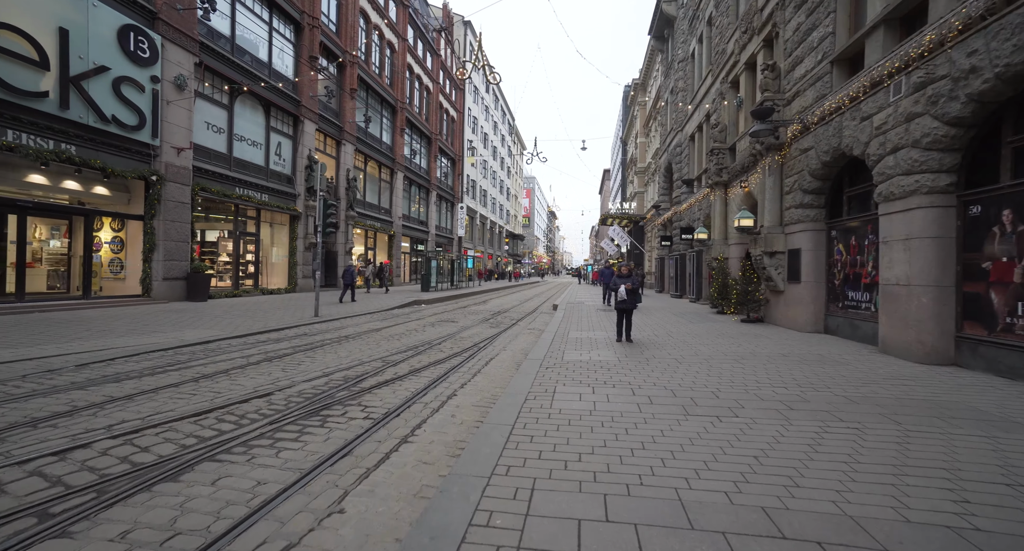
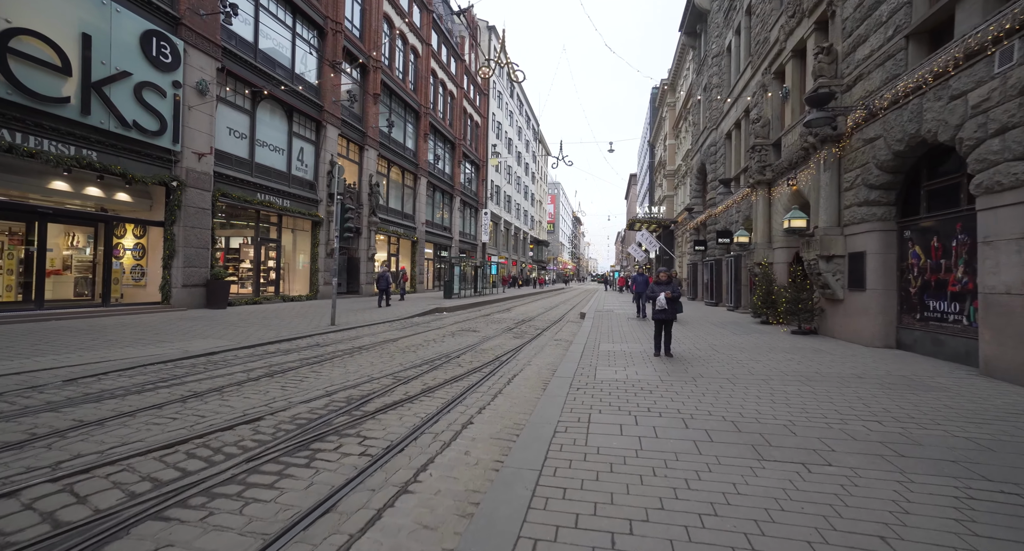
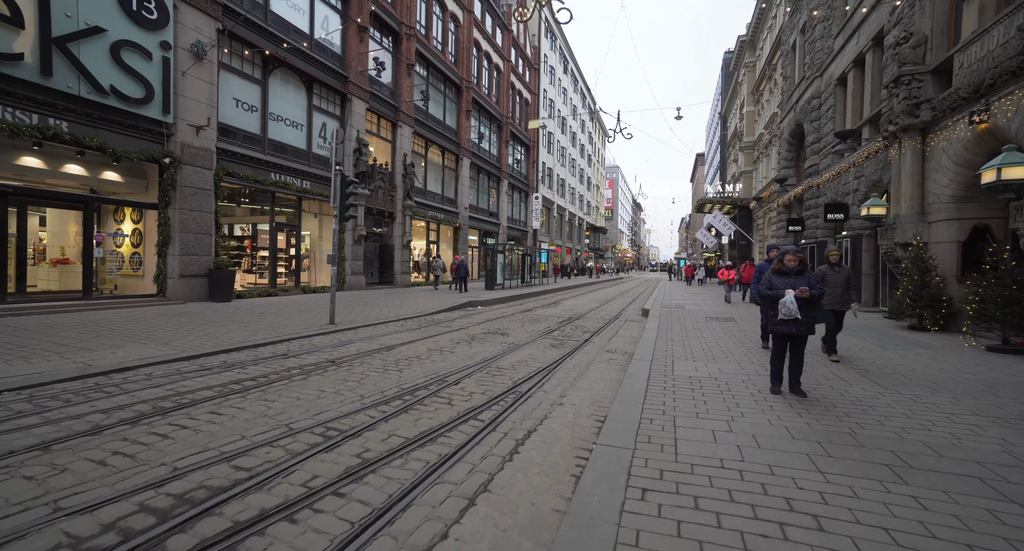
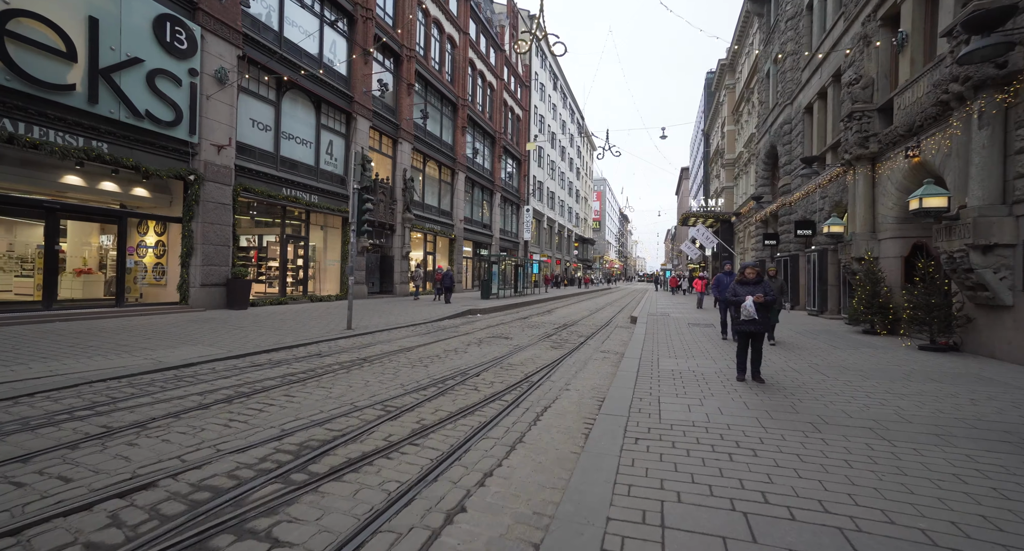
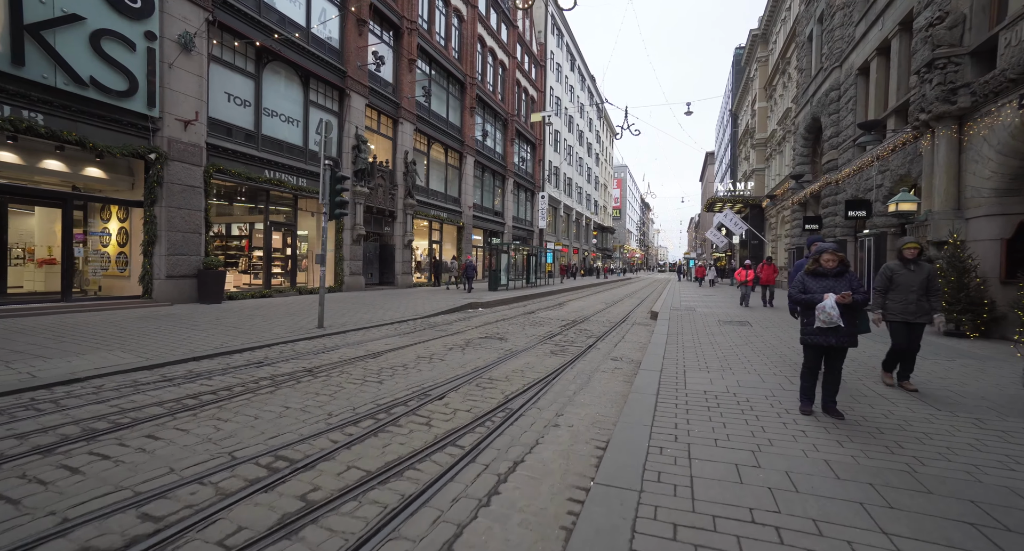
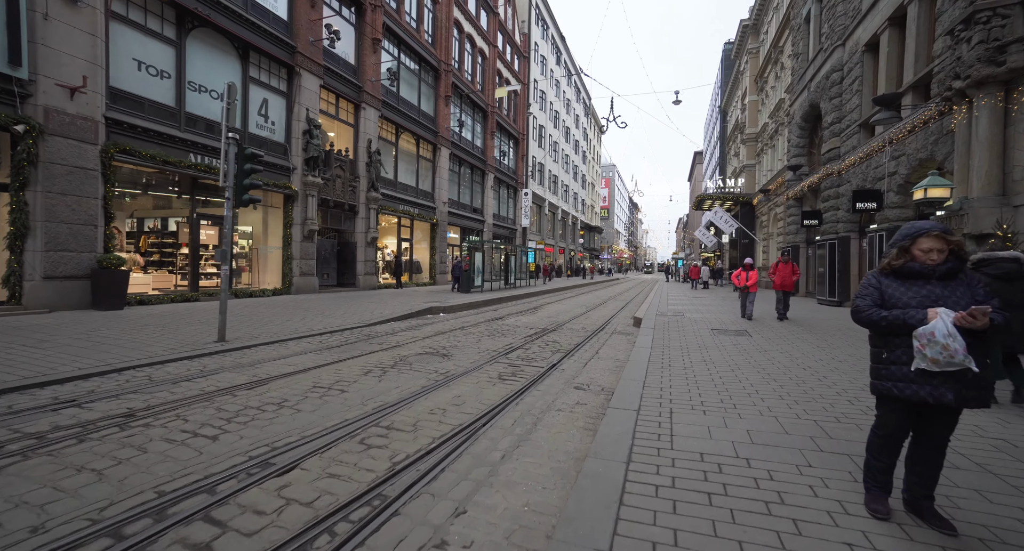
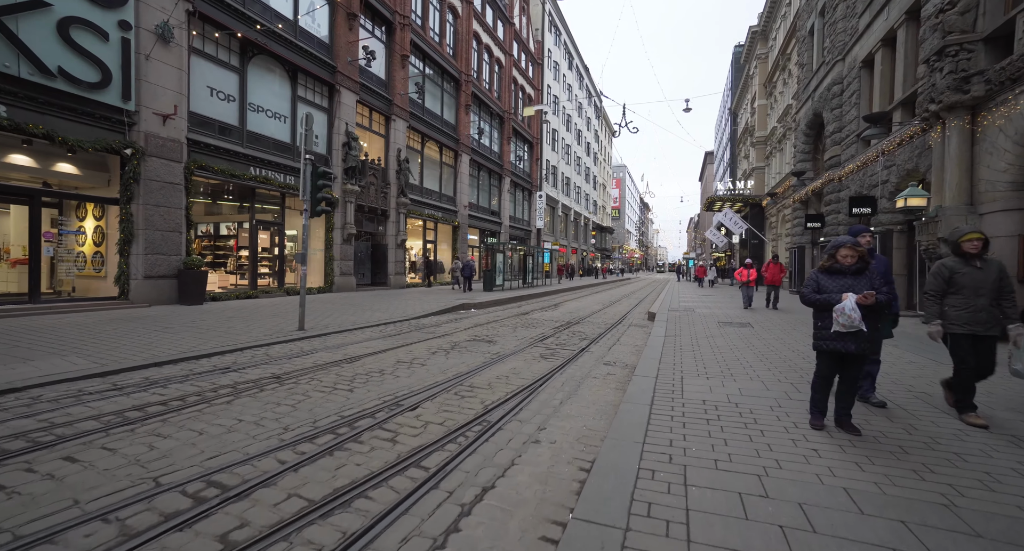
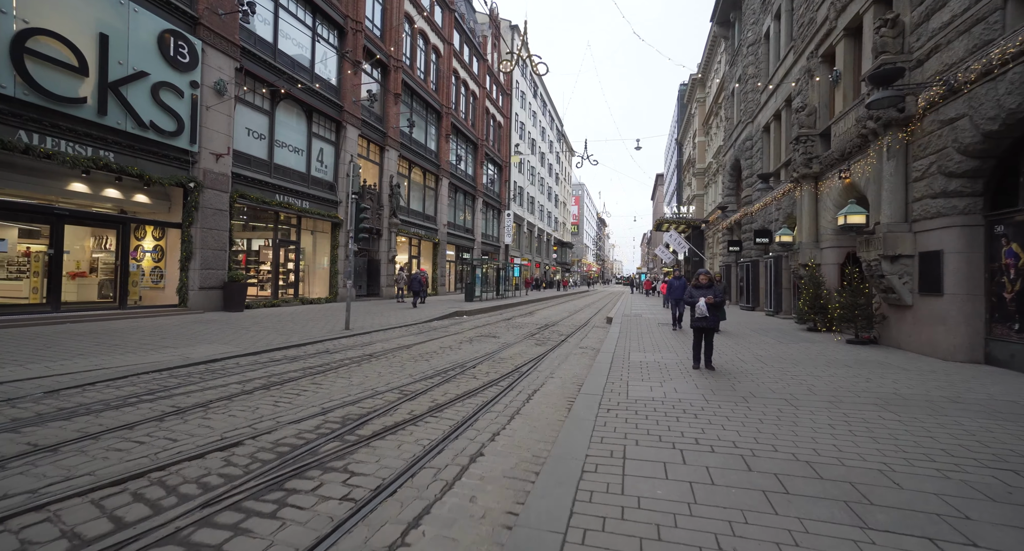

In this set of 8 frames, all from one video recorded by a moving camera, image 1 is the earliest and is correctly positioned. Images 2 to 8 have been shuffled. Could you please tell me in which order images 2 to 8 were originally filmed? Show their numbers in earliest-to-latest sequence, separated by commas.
2, 8, 4, 3, 5, 7, 6
